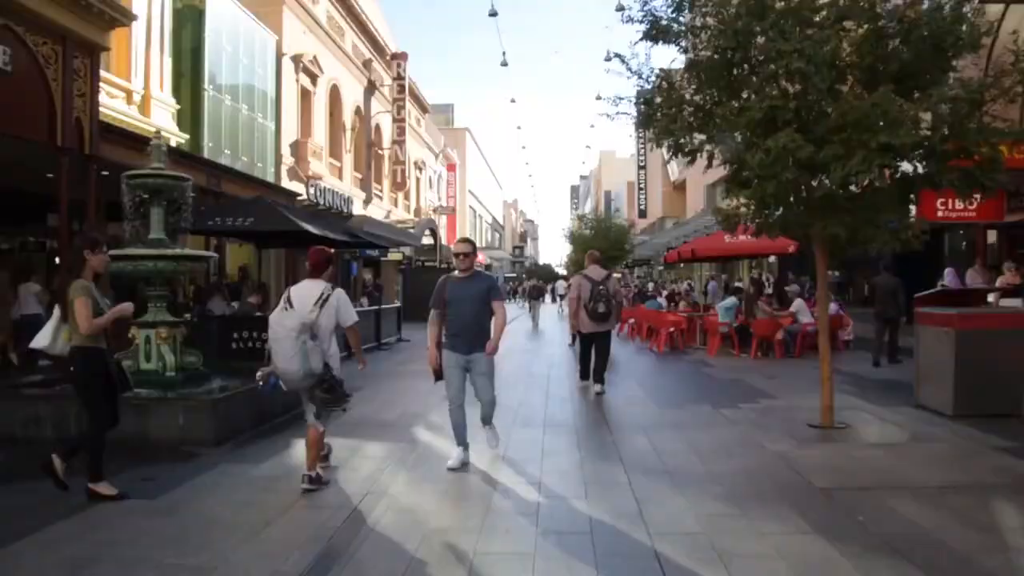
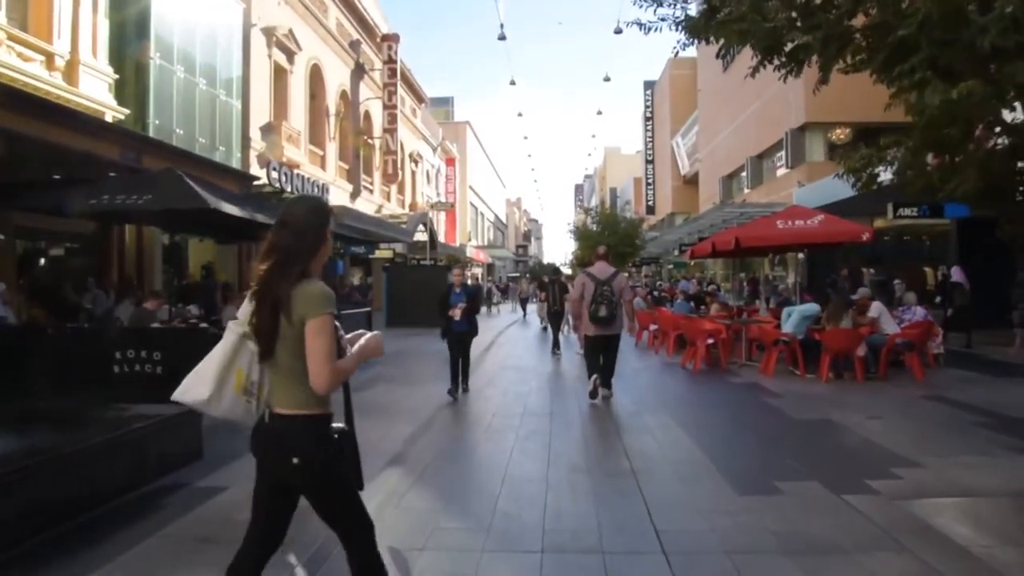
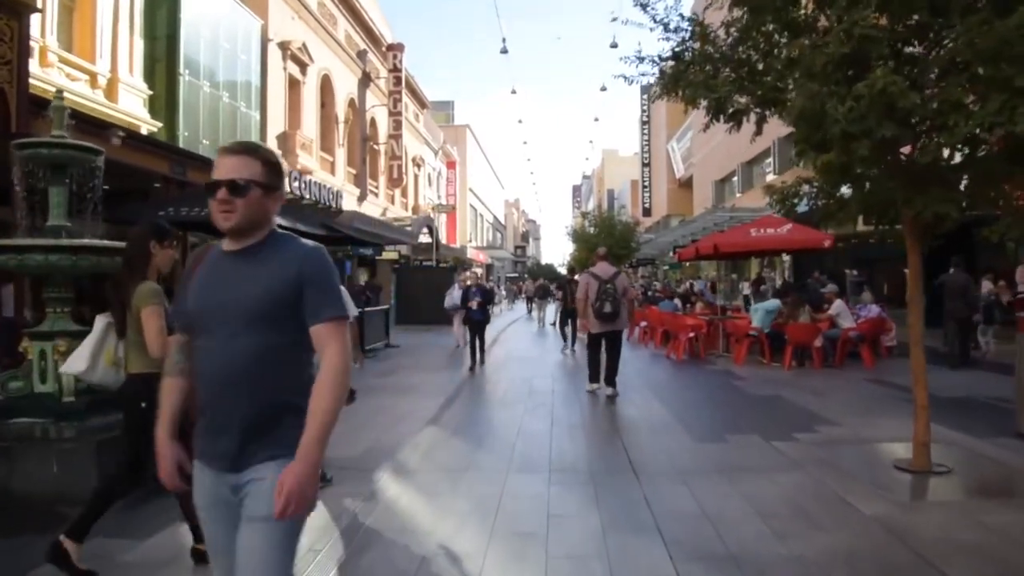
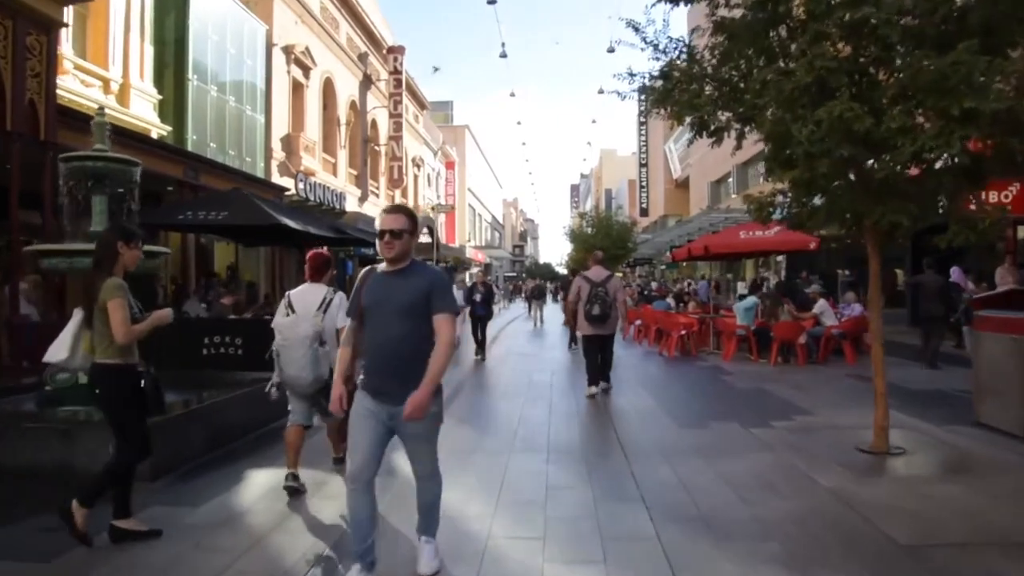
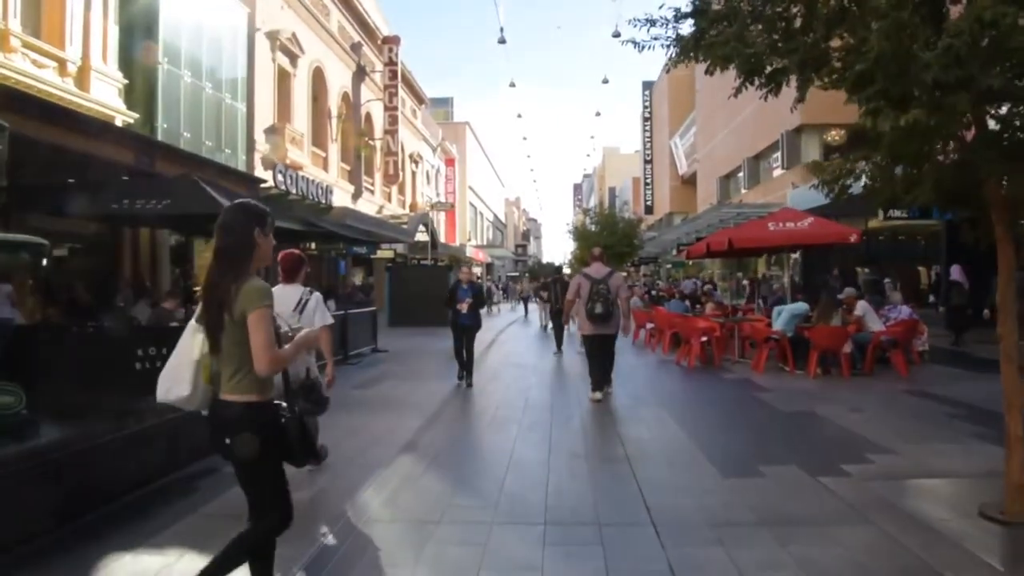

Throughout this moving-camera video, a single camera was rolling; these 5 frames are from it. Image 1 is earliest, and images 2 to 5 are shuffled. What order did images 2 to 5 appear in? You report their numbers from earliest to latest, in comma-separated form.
4, 3, 5, 2
